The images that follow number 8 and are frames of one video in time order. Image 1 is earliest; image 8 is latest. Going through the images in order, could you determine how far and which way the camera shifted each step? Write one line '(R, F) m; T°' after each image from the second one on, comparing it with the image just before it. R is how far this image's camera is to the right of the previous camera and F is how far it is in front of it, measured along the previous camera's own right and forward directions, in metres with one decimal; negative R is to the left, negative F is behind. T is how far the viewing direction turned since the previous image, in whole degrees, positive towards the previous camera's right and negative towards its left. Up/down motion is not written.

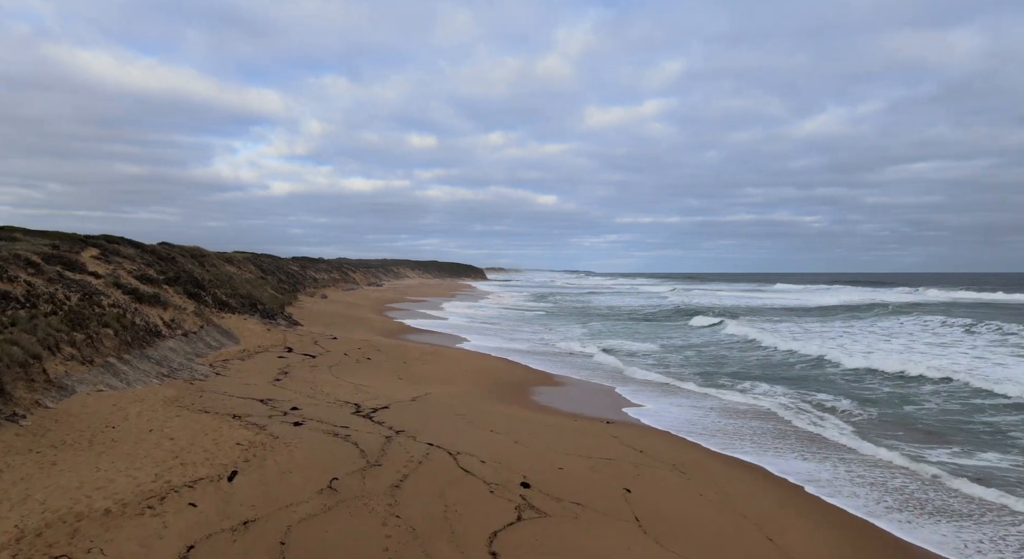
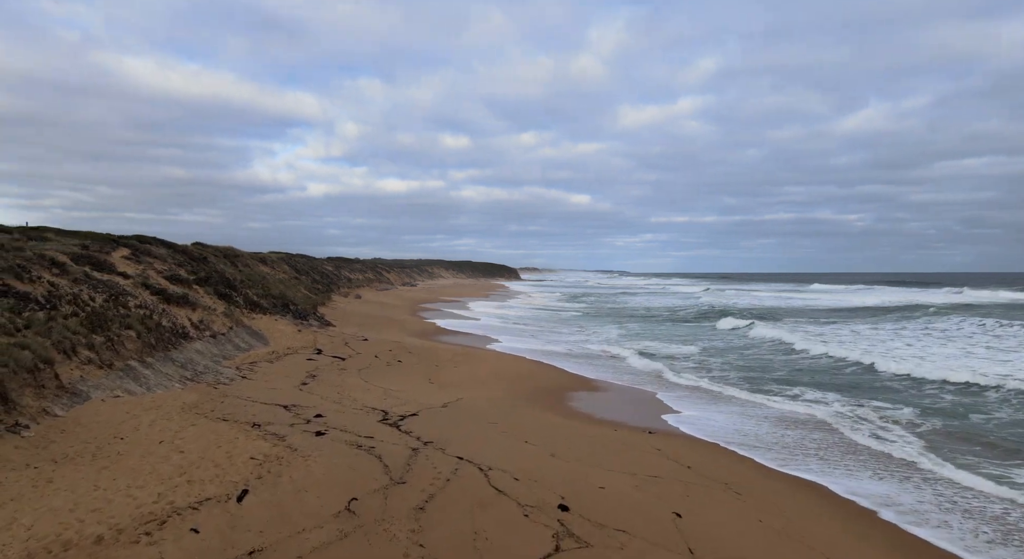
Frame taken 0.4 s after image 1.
(0.0, +0.5) m; -3°
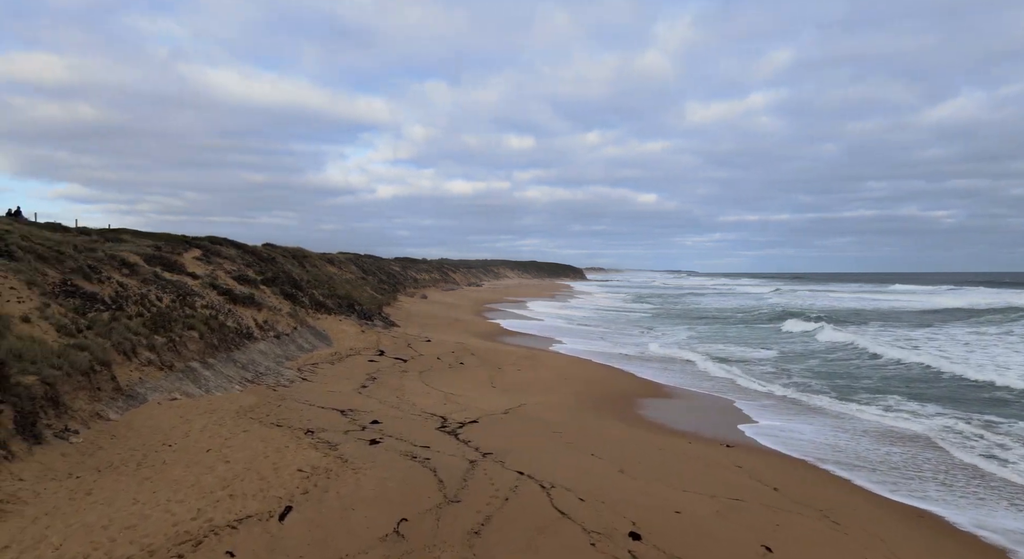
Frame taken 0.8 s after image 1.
(0.0, +0.5) m; -6°
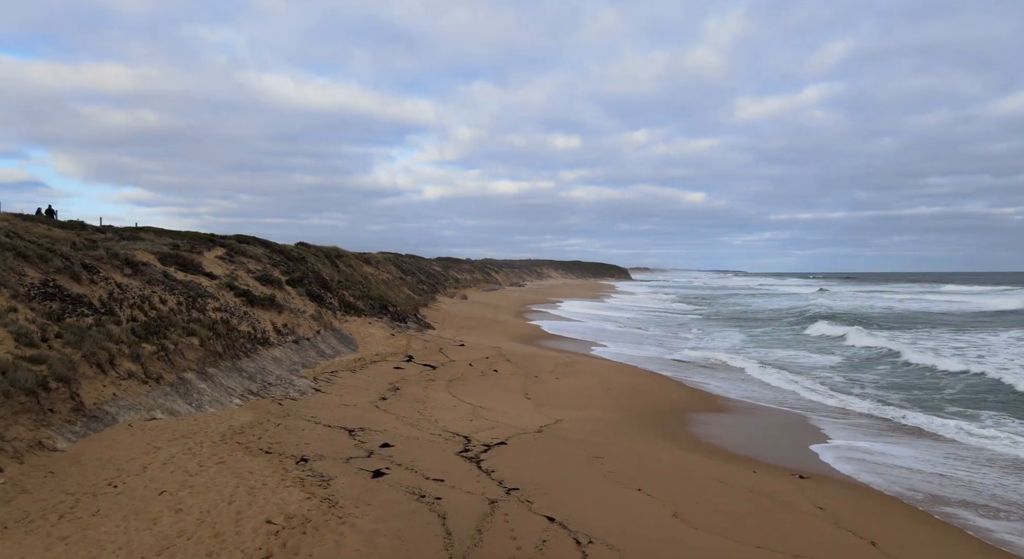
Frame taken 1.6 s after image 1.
(+0.1, +1.0) m; -4°
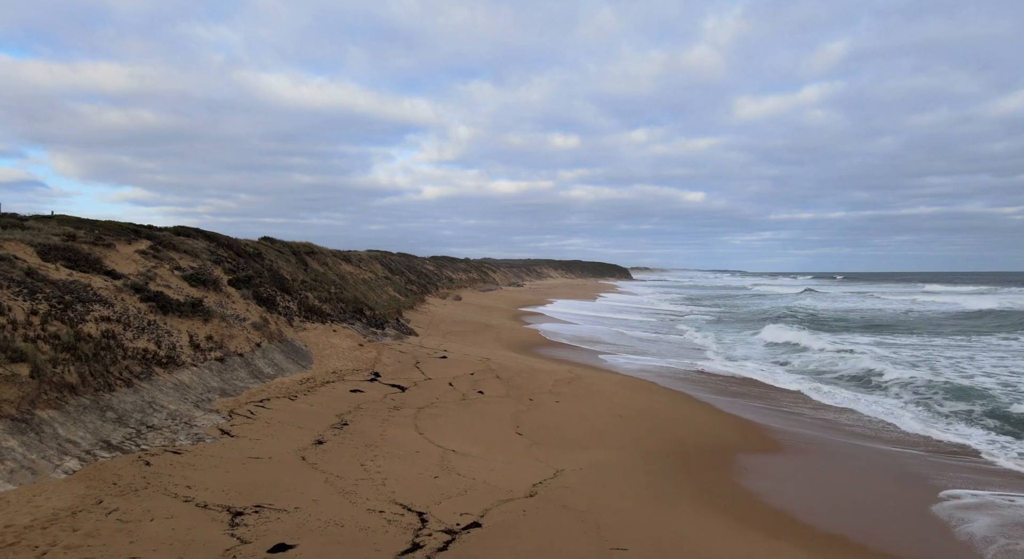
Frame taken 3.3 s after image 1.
(+0.2, +2.3) m; 0°
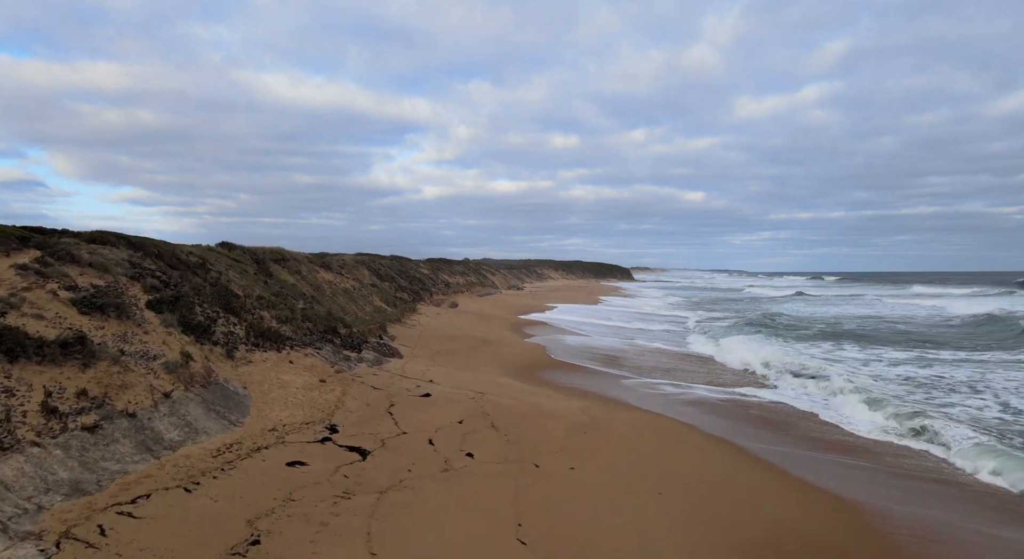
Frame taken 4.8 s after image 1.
(0.0, +2.4) m; 0°
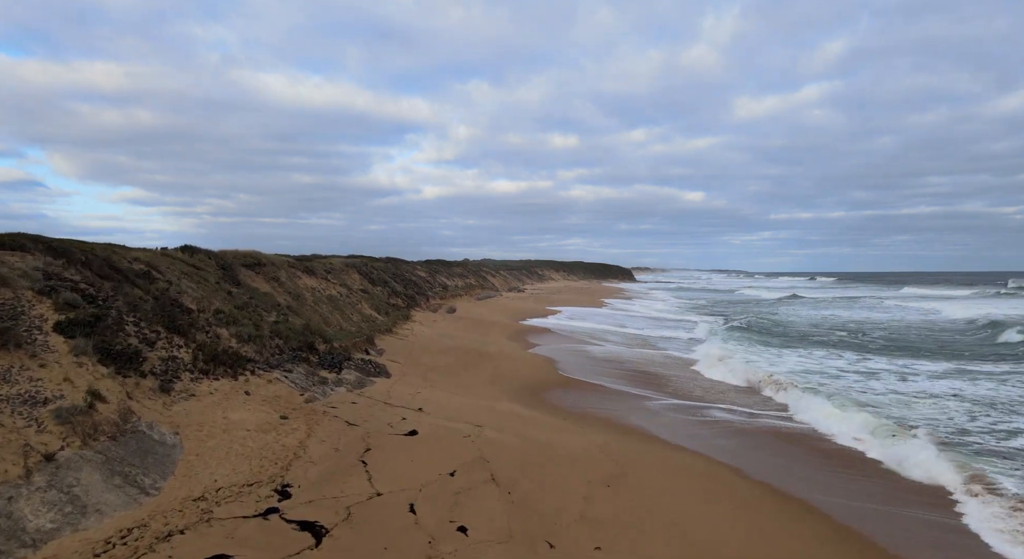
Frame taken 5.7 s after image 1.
(-0.1, +1.7) m; 0°
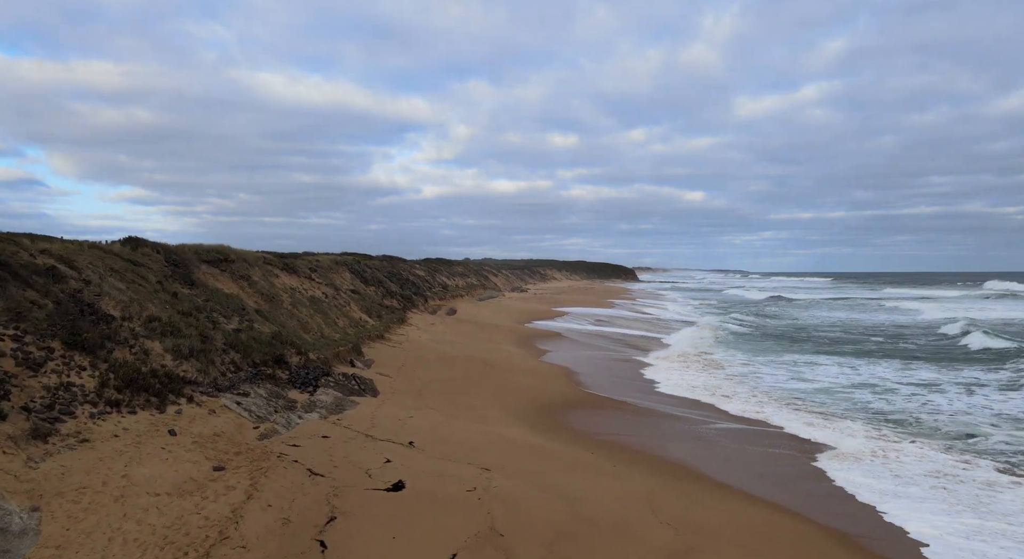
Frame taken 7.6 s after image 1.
(-0.2, +2.1) m; 0°
